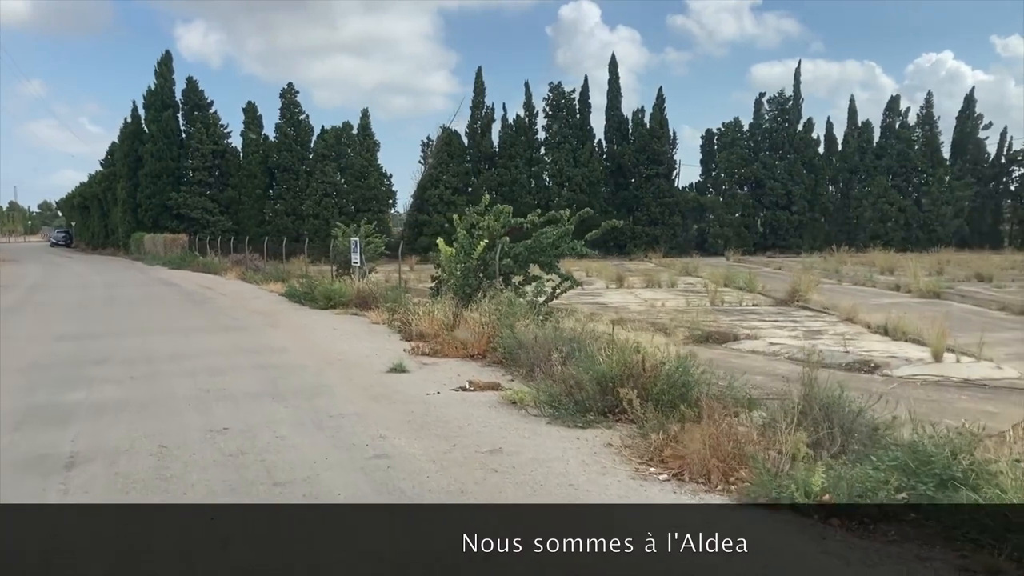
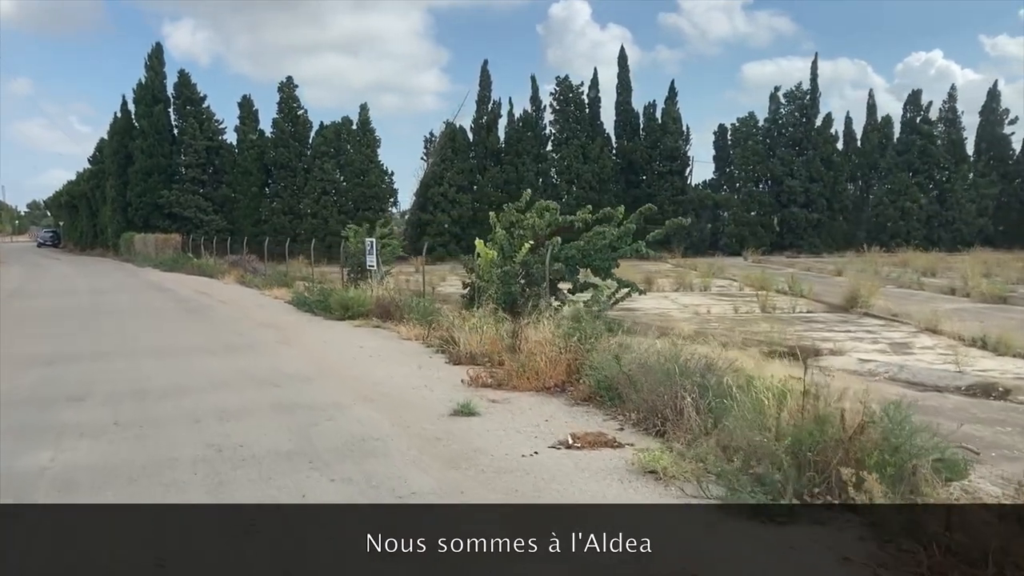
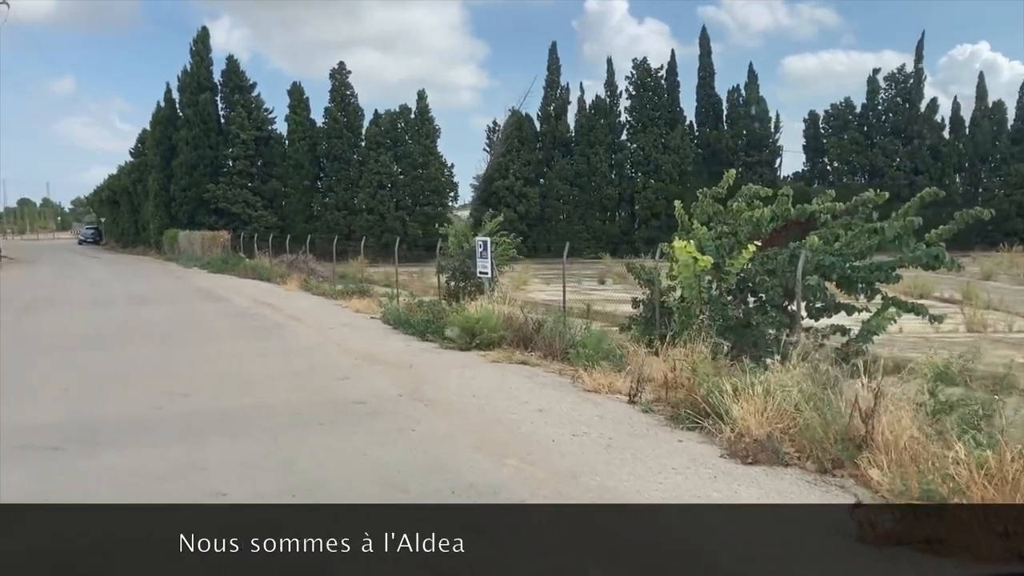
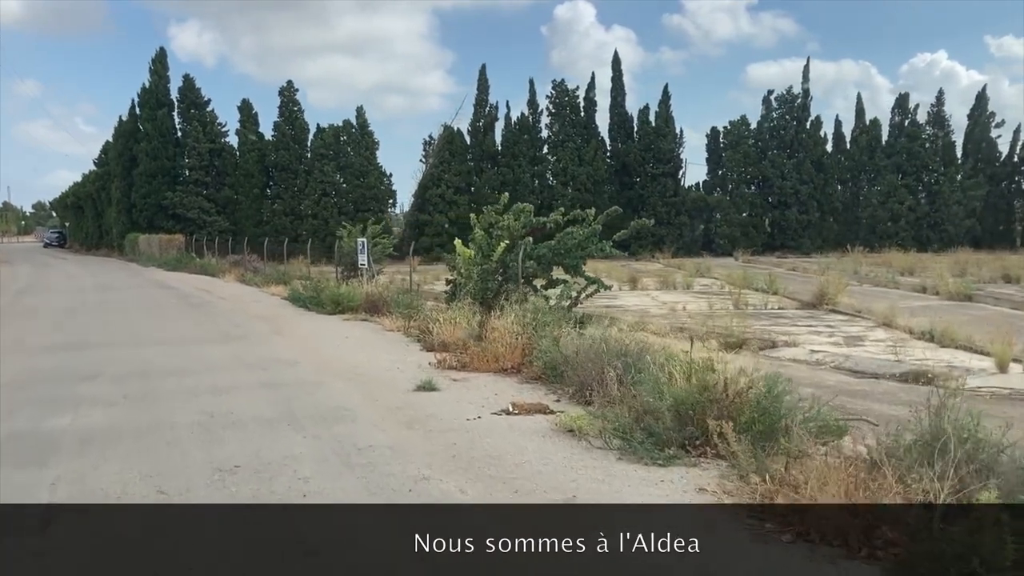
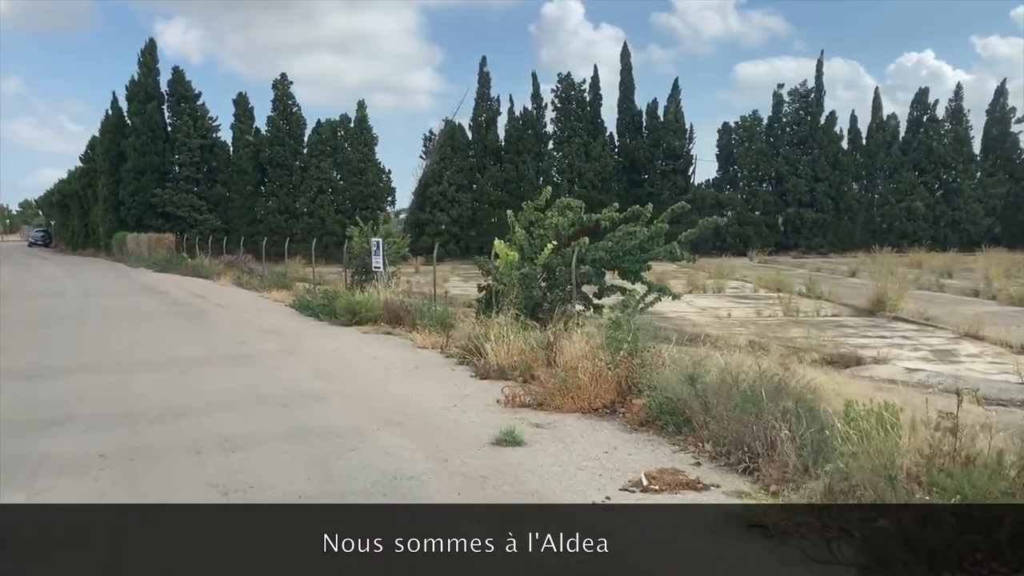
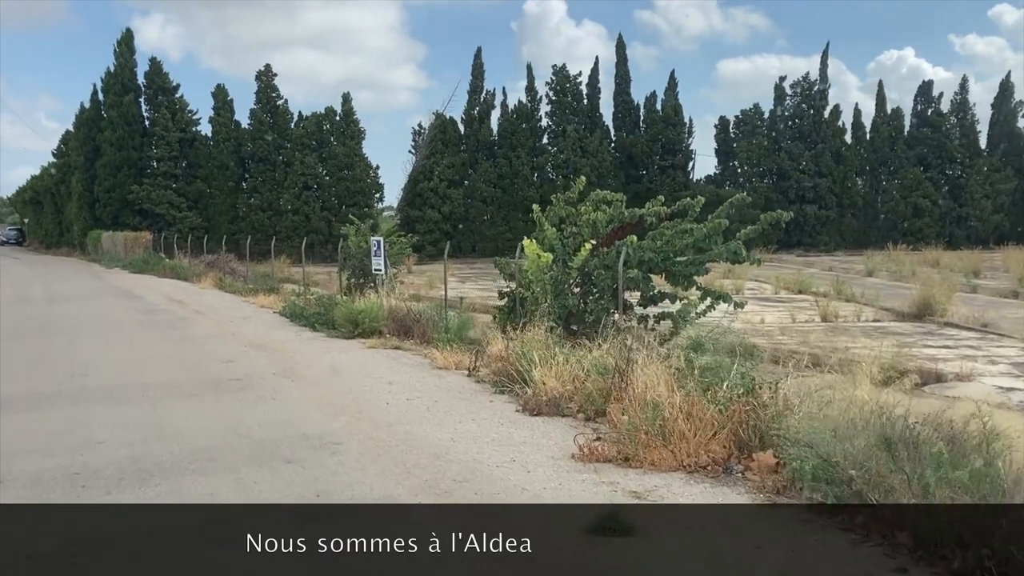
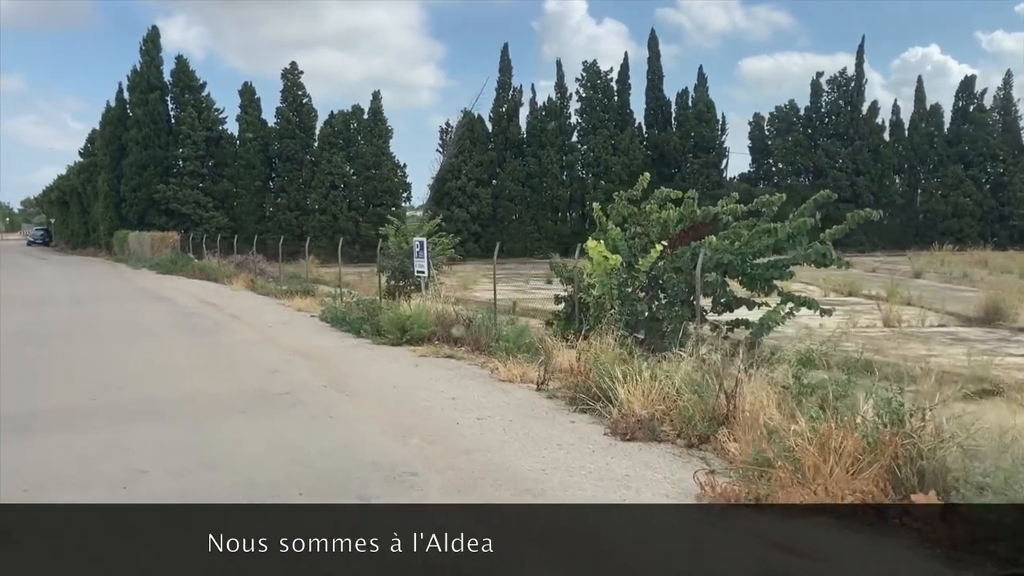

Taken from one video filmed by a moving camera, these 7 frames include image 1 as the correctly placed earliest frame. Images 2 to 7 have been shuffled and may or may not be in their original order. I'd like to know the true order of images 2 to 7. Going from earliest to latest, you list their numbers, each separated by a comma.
4, 2, 5, 6, 7, 3
